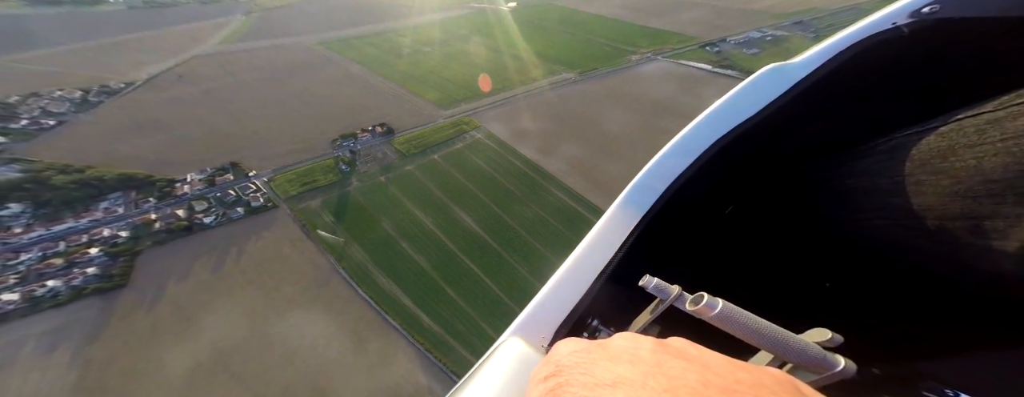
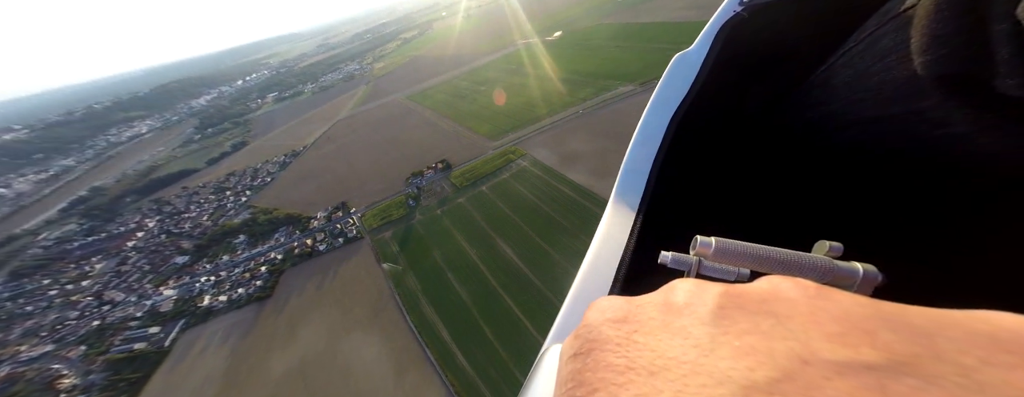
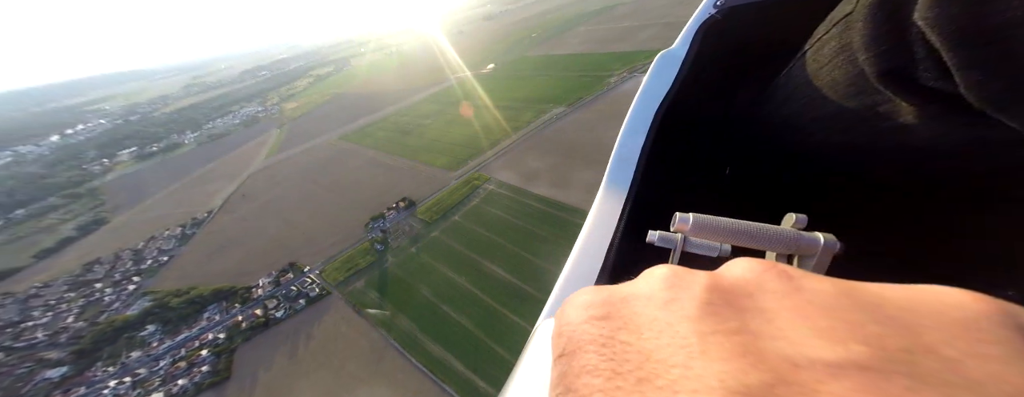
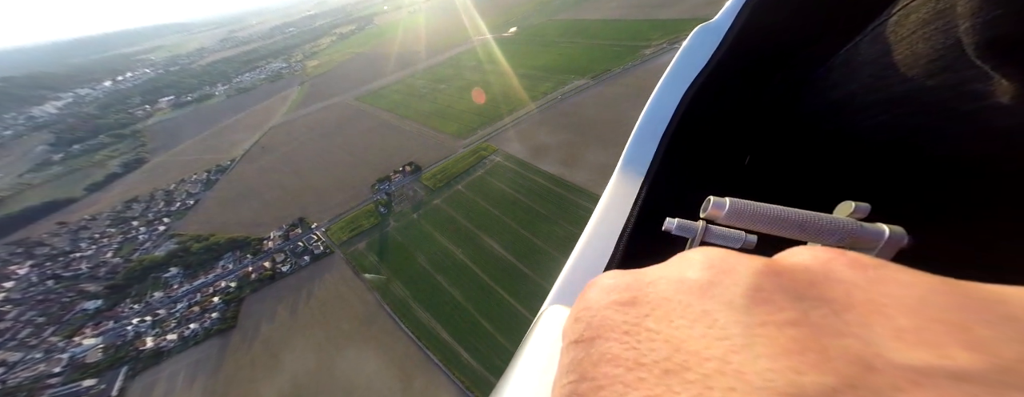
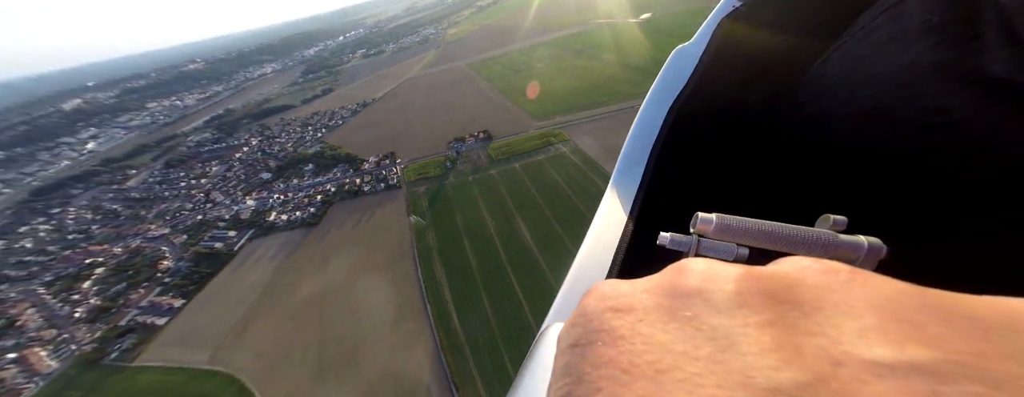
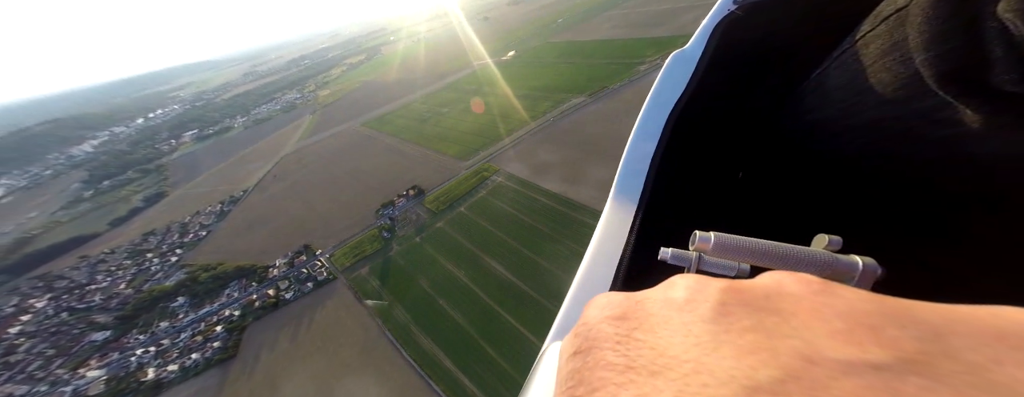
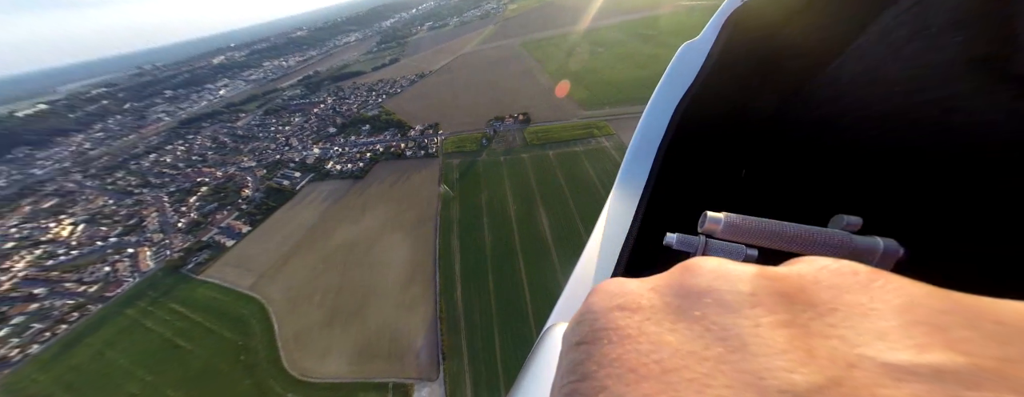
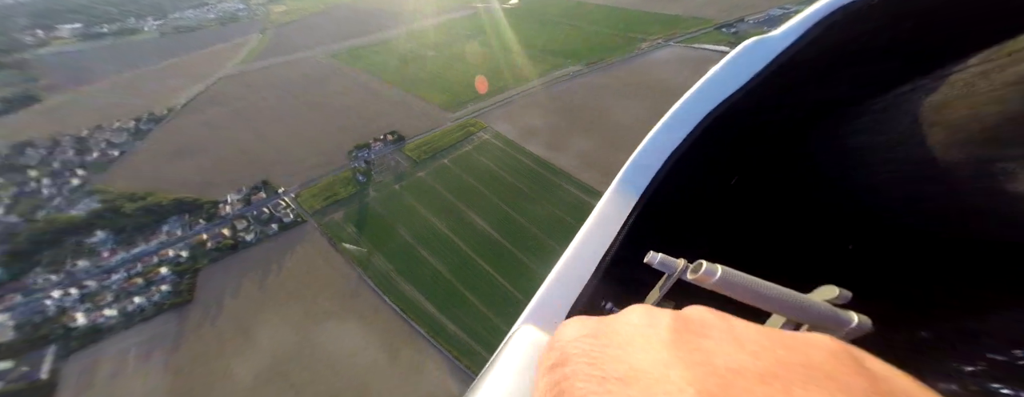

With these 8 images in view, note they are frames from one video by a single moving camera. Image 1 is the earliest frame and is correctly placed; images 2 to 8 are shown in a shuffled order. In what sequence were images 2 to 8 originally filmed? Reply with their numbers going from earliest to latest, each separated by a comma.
8, 3, 4, 6, 2, 5, 7
